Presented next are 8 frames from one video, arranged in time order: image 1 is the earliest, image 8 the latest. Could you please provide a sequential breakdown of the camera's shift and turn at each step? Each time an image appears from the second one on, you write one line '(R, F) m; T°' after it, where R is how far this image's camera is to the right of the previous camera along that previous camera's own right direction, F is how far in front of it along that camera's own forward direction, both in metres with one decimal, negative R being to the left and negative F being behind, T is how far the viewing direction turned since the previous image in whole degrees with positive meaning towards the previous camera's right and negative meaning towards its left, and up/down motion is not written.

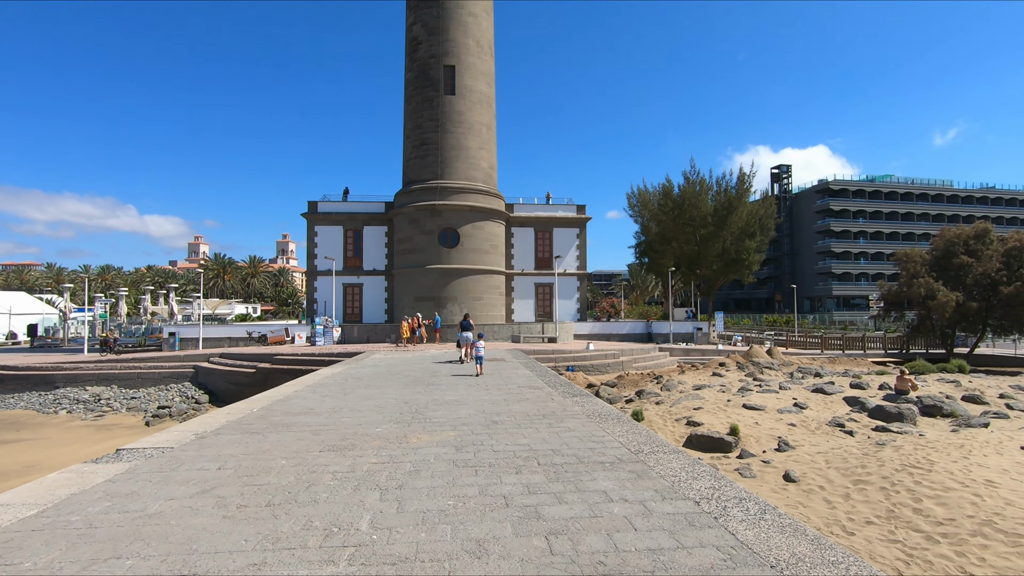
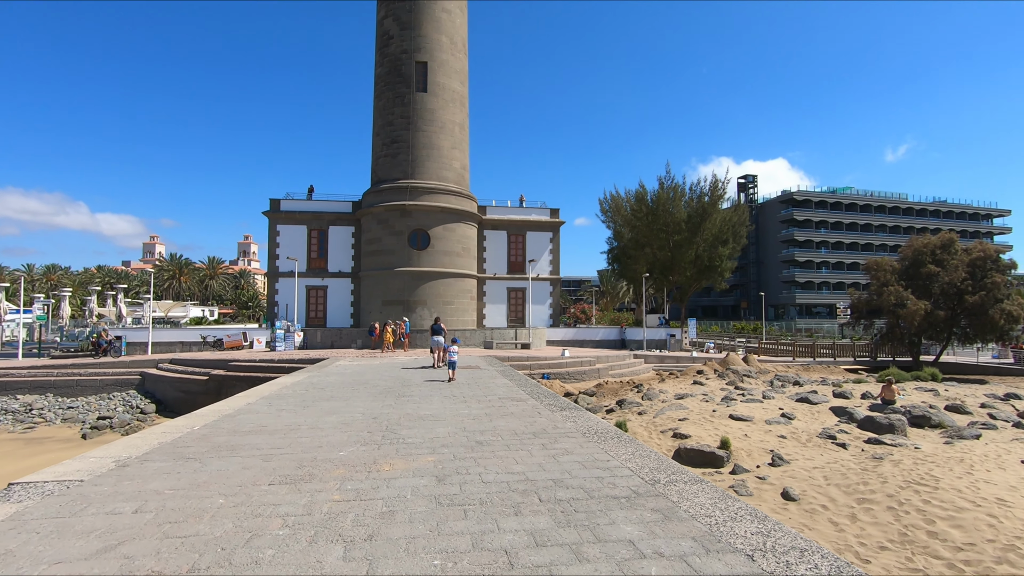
(-0.2, +0.9) m; +3°
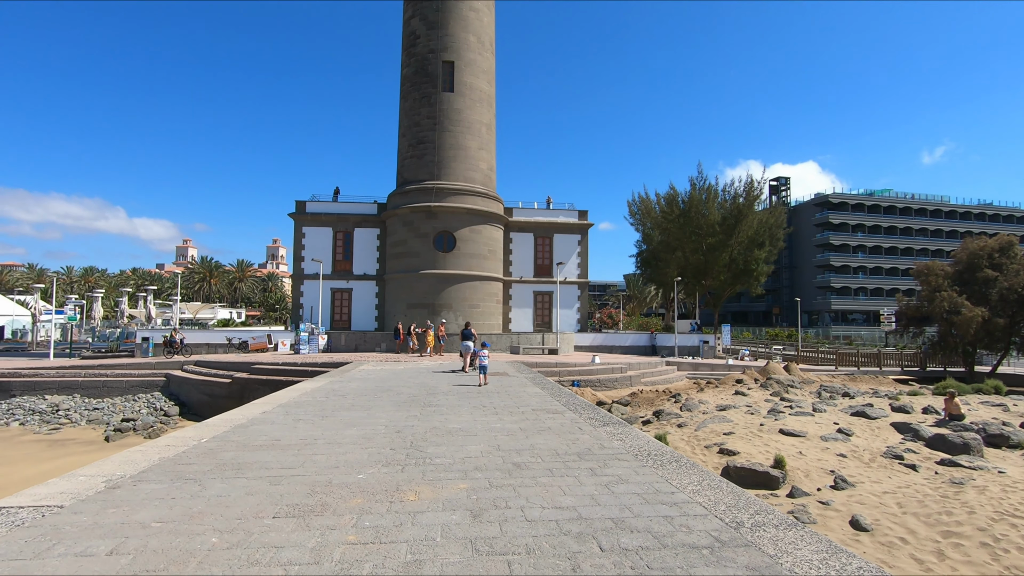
(-0.2, +0.7) m; -3°
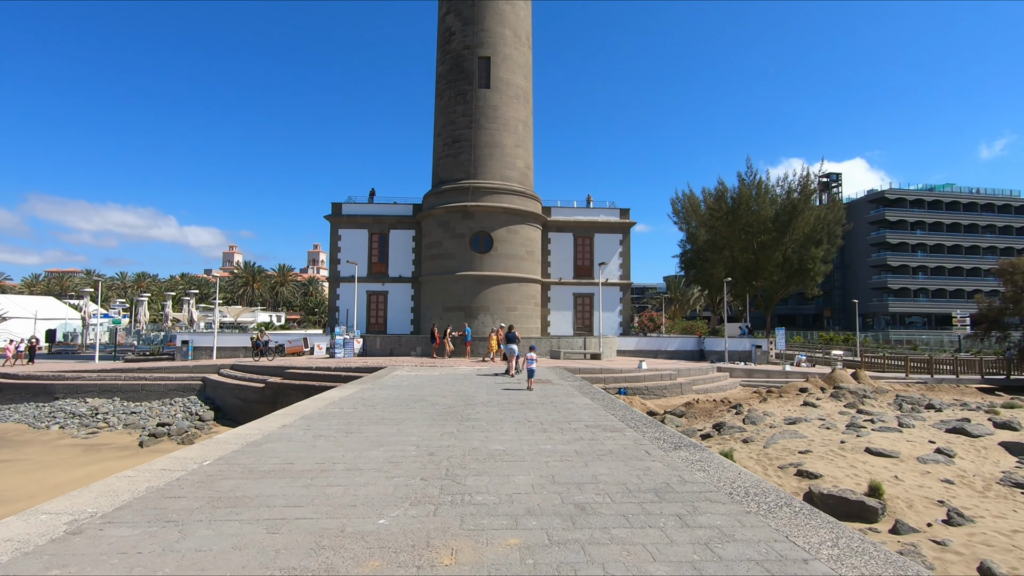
(-0.2, +1.1) m; -4°
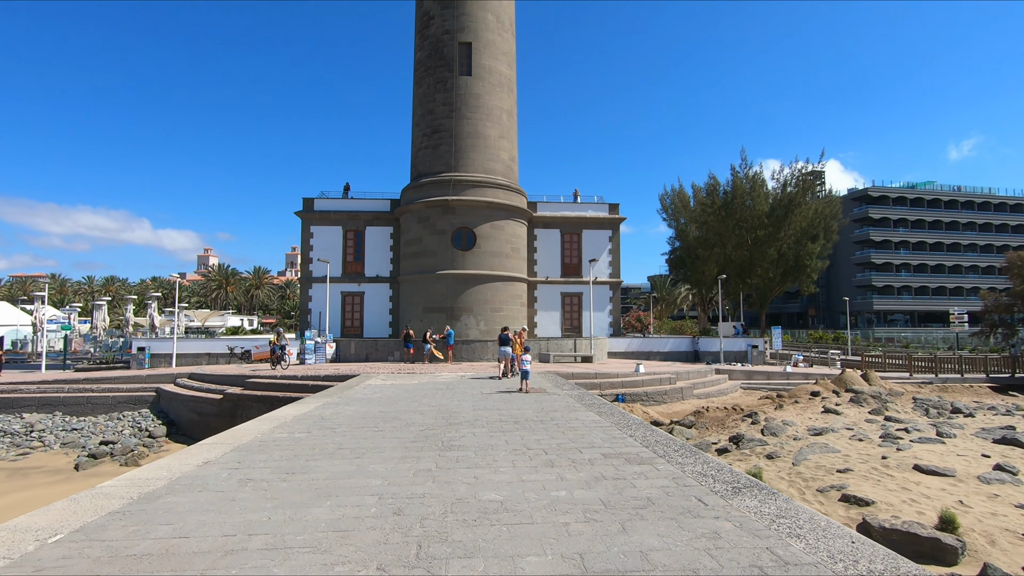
(-0.1, +1.6) m; +2°
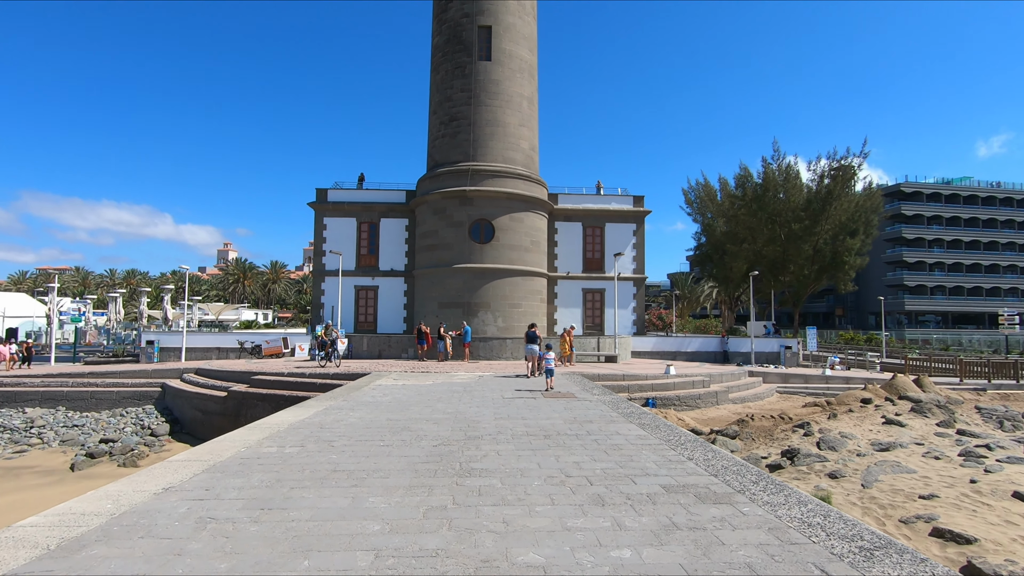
(-0.2, +1.2) m; -2°
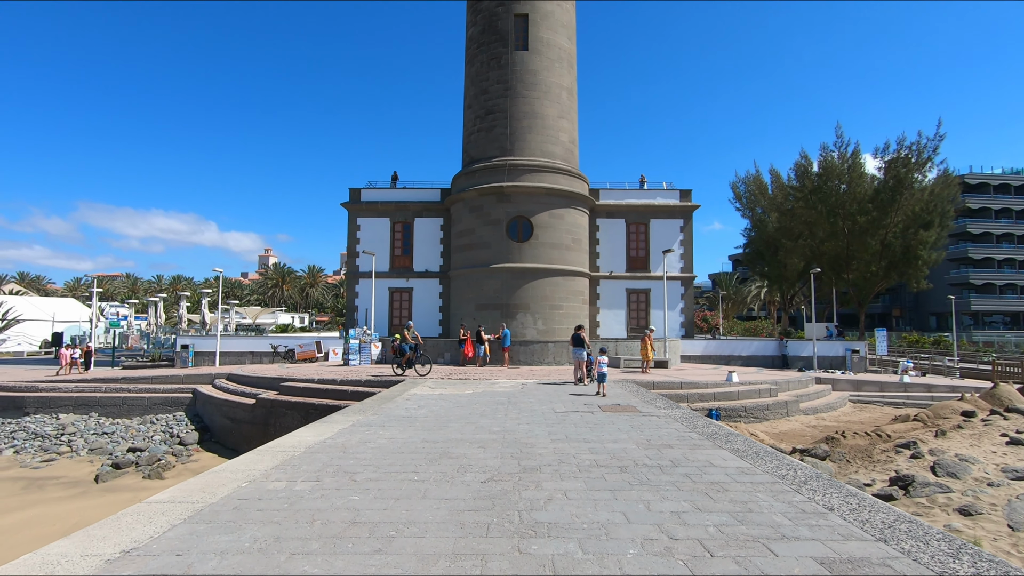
(-0.3, +1.3) m; -4°
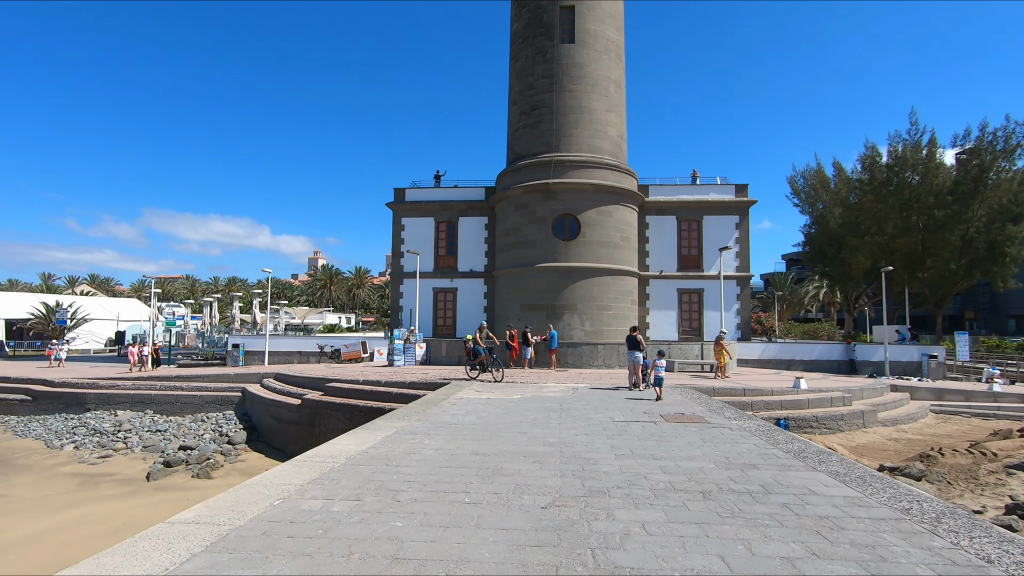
(-0.2, +0.6) m; -4°
